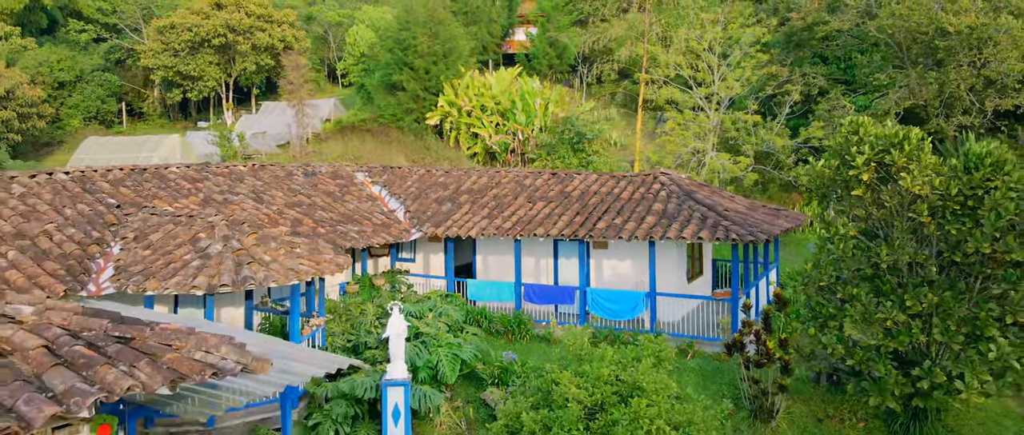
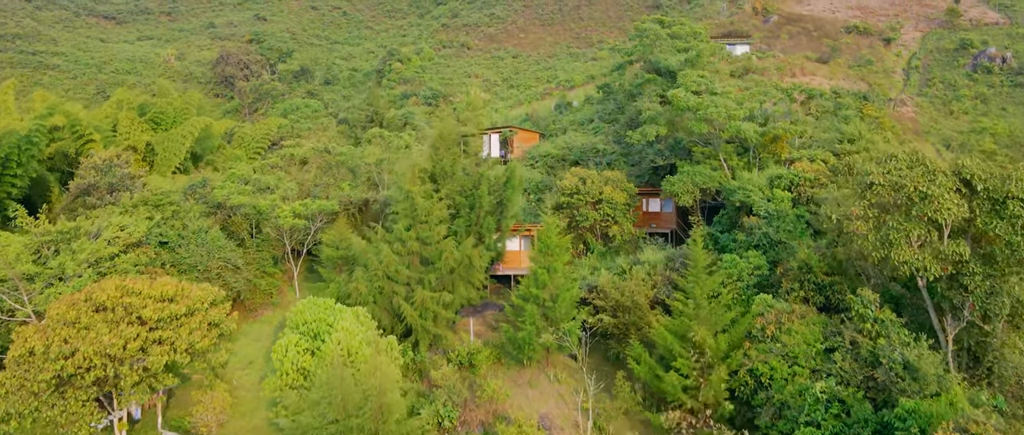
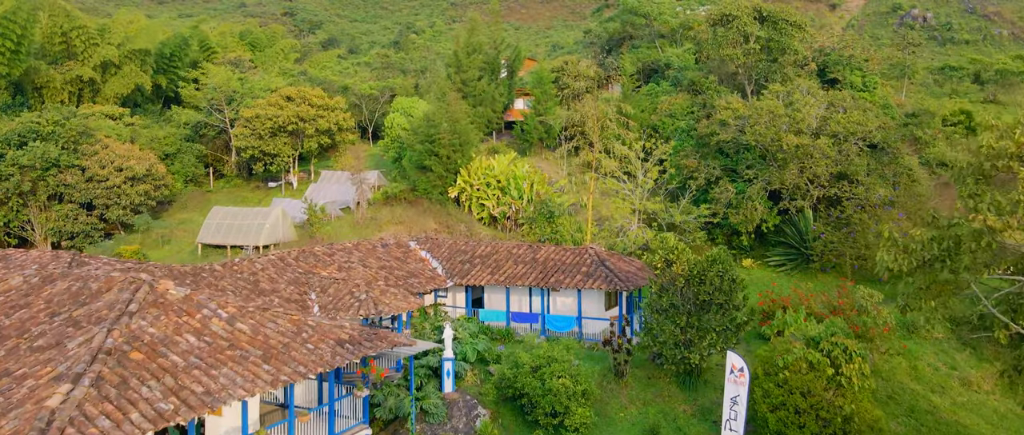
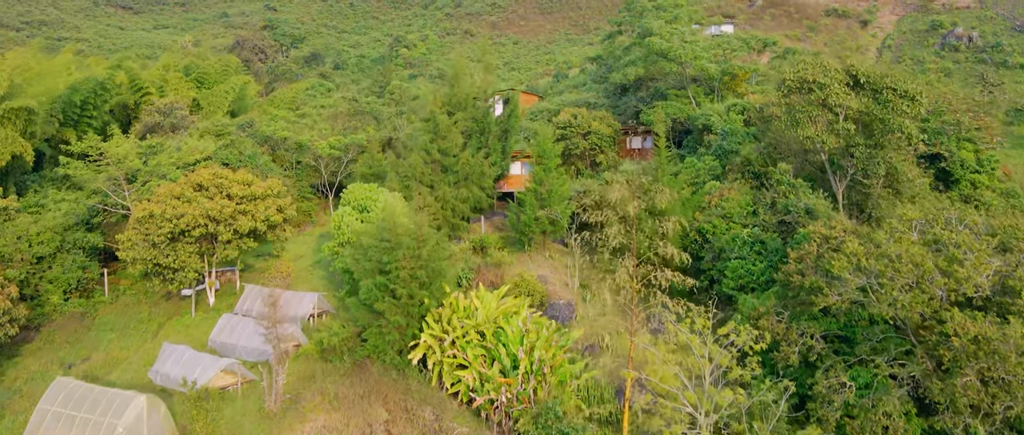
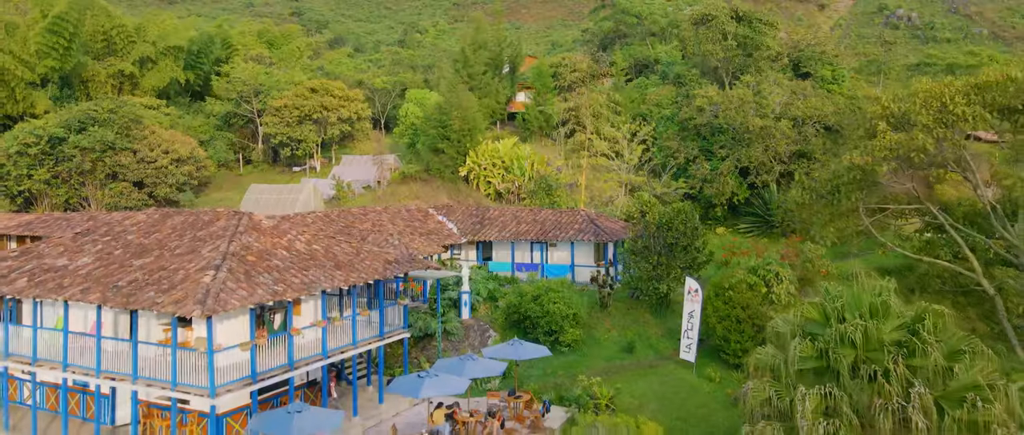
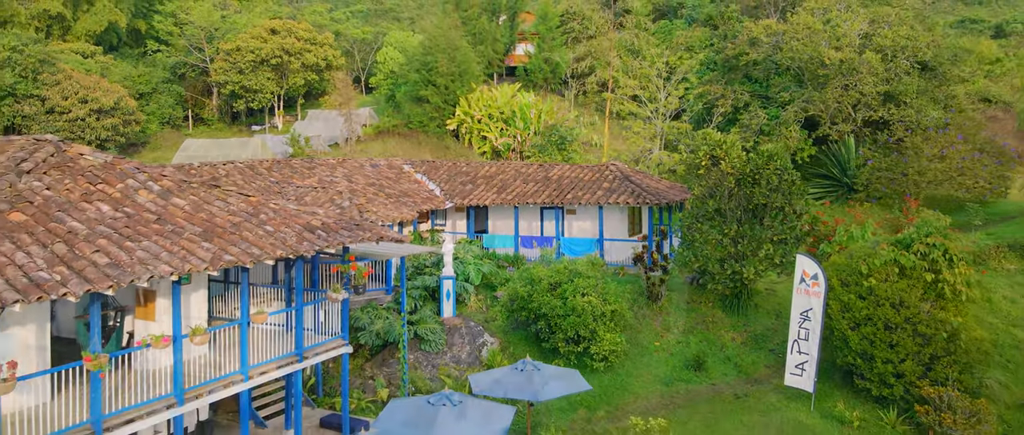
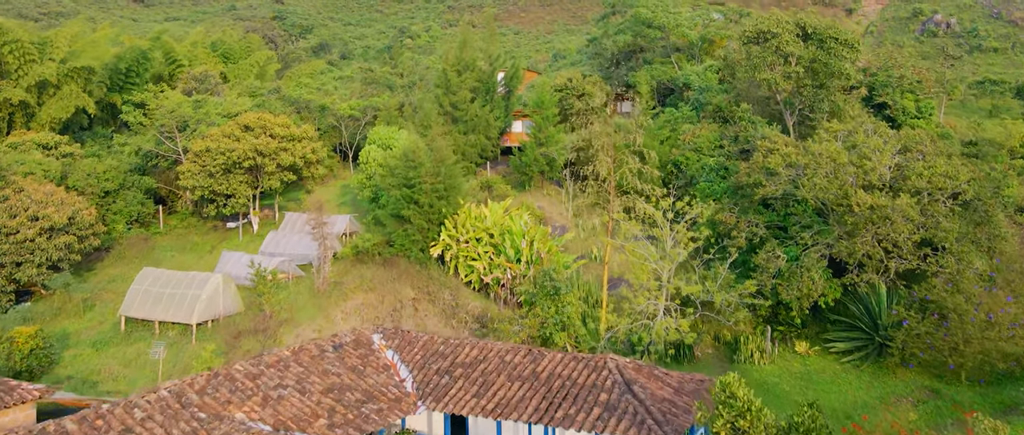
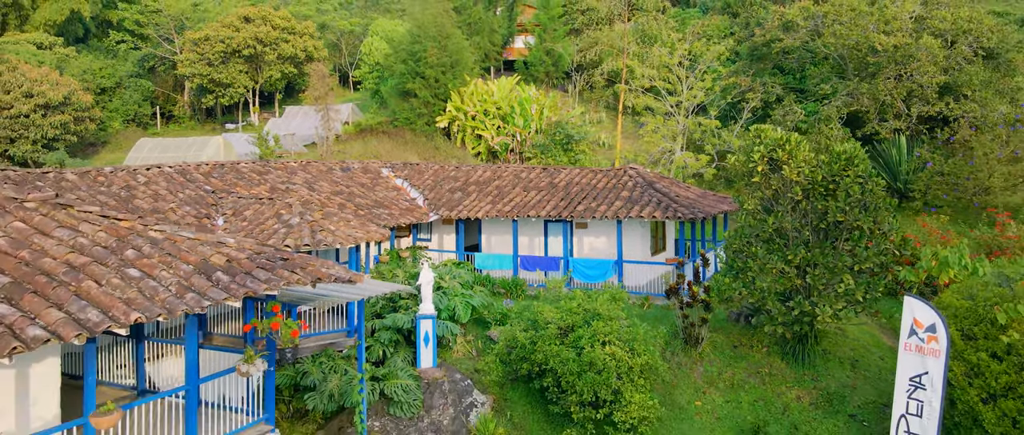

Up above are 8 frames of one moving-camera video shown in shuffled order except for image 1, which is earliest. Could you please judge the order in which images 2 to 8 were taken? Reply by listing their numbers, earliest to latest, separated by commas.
8, 6, 5, 3, 7, 4, 2
